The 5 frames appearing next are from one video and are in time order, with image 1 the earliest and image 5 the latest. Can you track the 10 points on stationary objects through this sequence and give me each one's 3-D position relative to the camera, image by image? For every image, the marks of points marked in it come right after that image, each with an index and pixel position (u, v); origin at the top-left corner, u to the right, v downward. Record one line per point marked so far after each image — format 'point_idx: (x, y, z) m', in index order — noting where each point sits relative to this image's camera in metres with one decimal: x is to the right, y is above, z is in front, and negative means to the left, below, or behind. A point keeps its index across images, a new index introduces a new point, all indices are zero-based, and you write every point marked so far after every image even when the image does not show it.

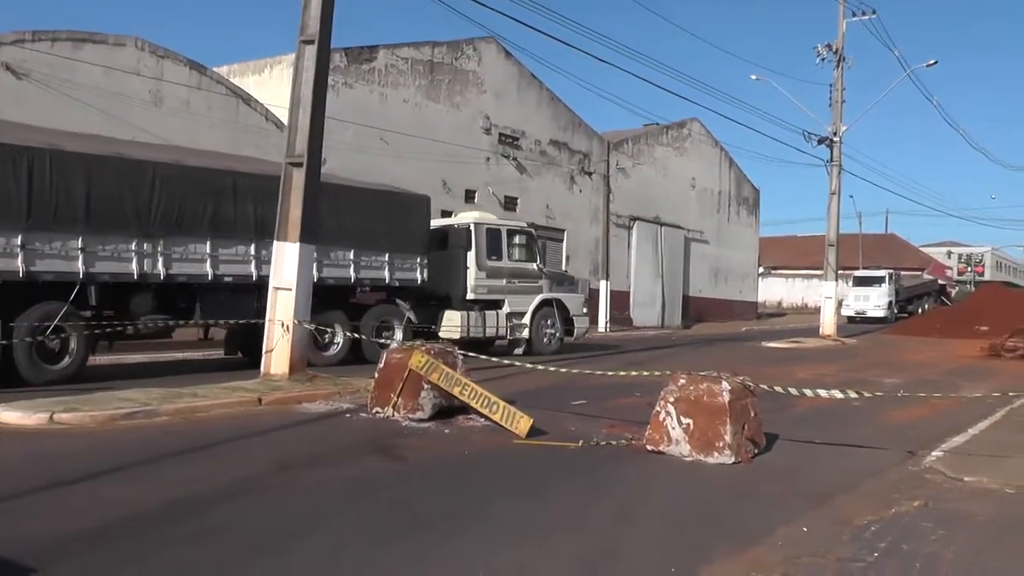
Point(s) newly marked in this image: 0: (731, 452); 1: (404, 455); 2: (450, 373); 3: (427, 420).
0: (+2.3, -1.7, +8.8) m
1: (-1.2, -1.8, +8.8) m
2: (-0.7, -1.0, +9.4) m
3: (-1.0, -1.5, +9.4) m
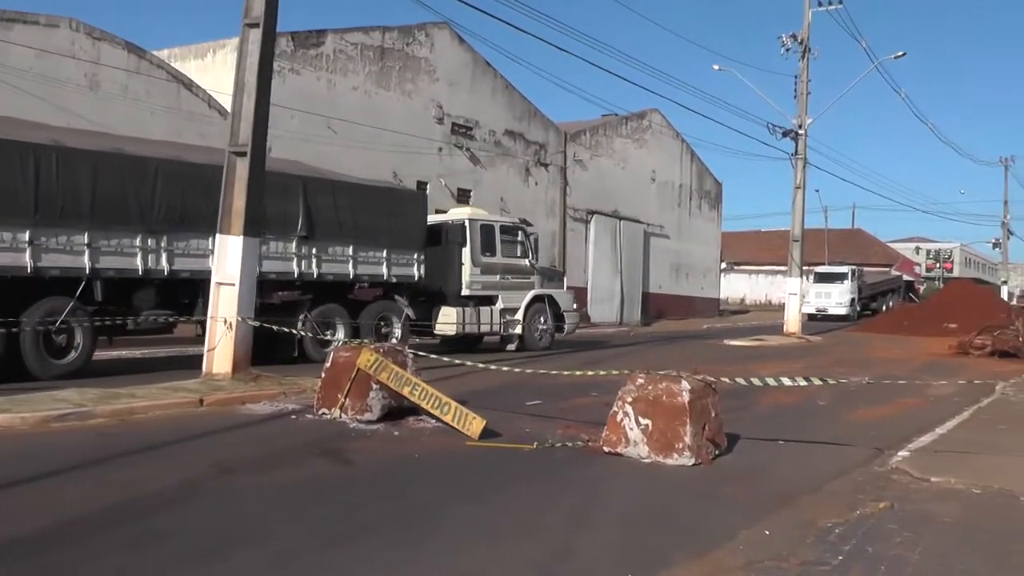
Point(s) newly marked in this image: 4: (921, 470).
0: (+1.8, -1.7, +8.6) m
1: (-1.7, -1.7, +8.5) m
2: (-1.2, -0.9, +9.1) m
3: (-1.5, -1.5, +9.1) m
4: (+4.4, -1.9, +9.0) m
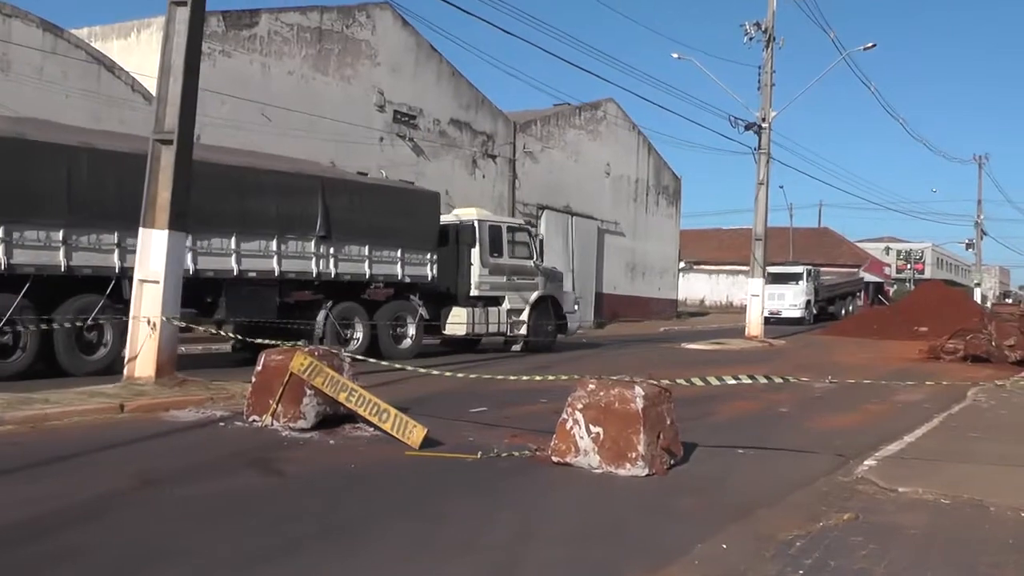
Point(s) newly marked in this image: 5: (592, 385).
0: (+1.3, -1.7, +8.1) m
1: (-2.2, -1.7, +8.0) m
2: (-1.8, -0.9, +8.5) m
3: (-2.1, -1.4, +8.6) m
4: (+3.8, -2.0, +8.5) m
5: (+0.8, -1.0, +8.3) m
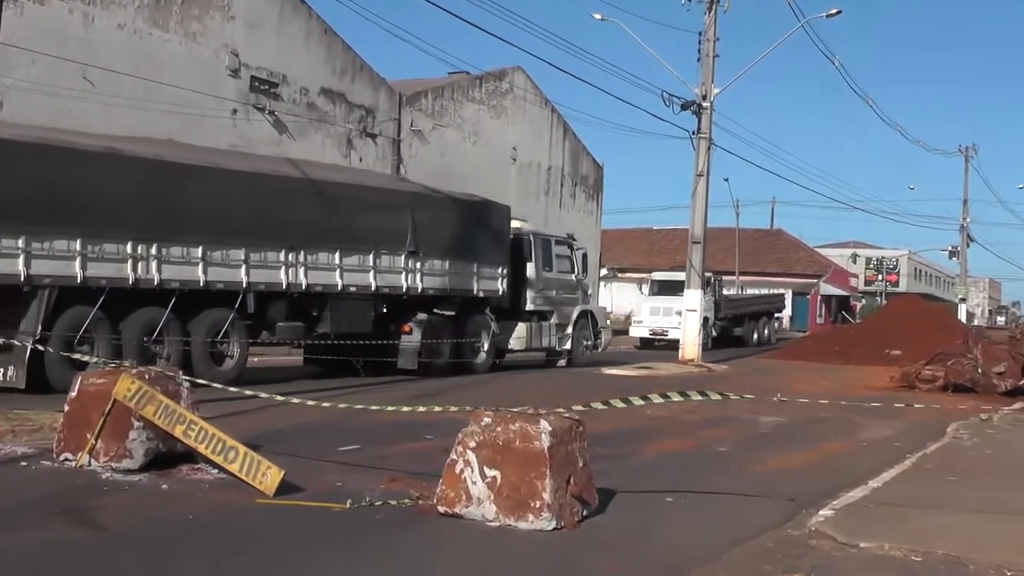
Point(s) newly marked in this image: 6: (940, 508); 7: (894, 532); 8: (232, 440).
0: (+0.3, -1.8, +6.6) m
1: (-3.2, -1.8, +6.5) m
2: (-2.7, -0.9, +7.0) m
3: (-3.0, -1.5, +7.1) m
4: (+2.9, -2.1, +7.1) m
5: (-0.2, -1.1, +6.8) m
6: (+3.9, -2.0, +7.5) m
7: (+3.2, -2.1, +7.1) m
8: (-2.2, -1.2, +6.9) m
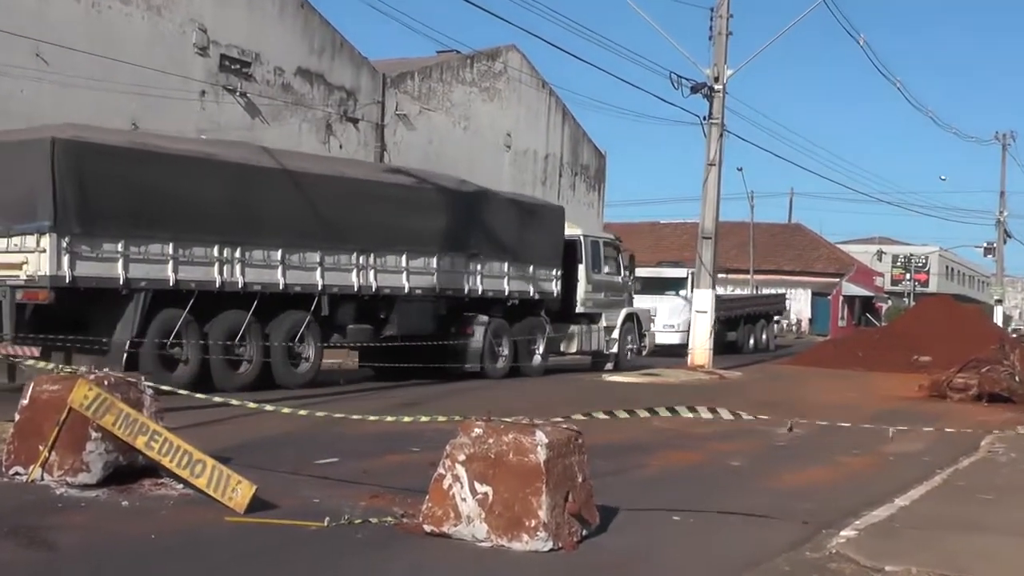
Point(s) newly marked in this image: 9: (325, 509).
0: (+0.3, -1.8, +6.1) m
1: (-3.2, -1.7, +5.9) m
2: (-2.8, -0.9, +6.5) m
3: (-3.1, -1.5, +6.6) m
4: (+2.8, -2.1, +6.5) m
5: (-0.2, -1.0, +6.3) m
6: (+3.8, -2.0, +6.9) m
7: (+3.2, -2.1, +6.5) m
8: (-2.3, -1.2, +6.3) m
9: (-1.4, -1.7, +6.8) m
